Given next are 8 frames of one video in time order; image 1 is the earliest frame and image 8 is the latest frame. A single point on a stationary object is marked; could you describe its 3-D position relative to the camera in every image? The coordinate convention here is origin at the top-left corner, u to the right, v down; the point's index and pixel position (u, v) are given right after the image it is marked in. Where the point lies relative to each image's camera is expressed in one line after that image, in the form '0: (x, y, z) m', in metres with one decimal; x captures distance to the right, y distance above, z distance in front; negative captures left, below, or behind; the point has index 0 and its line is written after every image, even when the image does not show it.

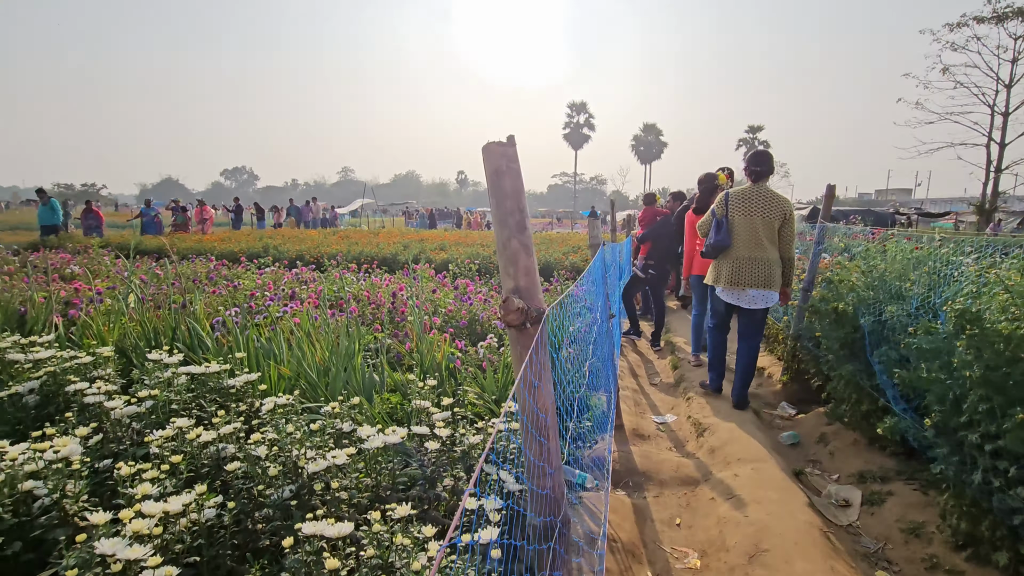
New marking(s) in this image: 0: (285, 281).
0: (-3.0, 0.0, +6.7) m
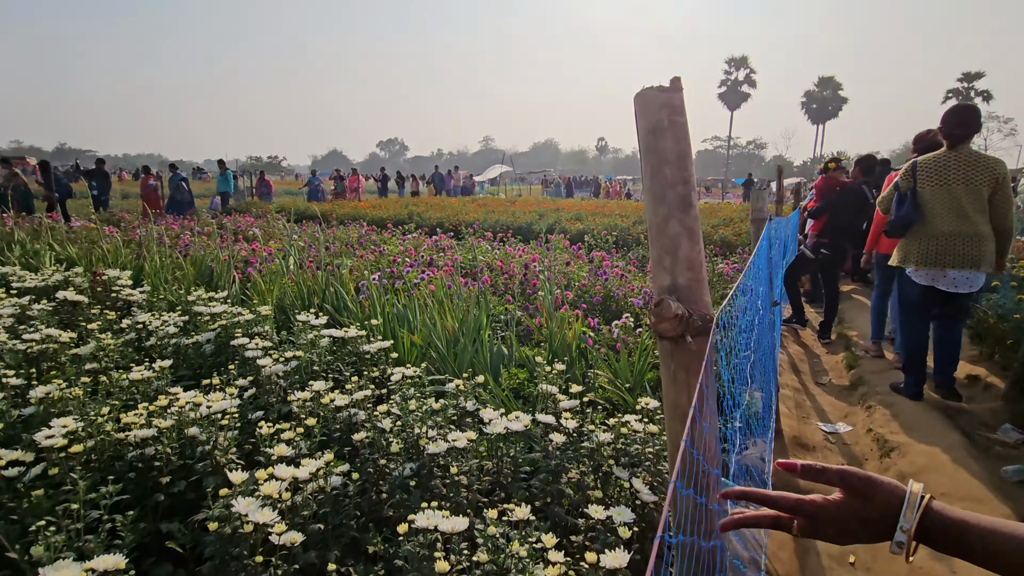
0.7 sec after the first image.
0: (-1.2, +0.5, +7.0) m
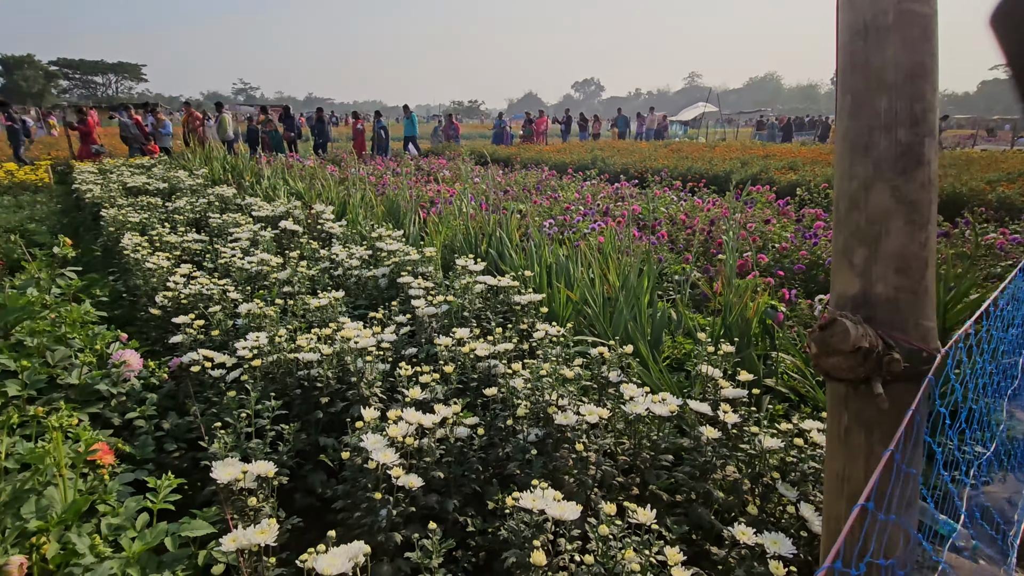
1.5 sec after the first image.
0: (+1.2, +1.2, +6.7) m
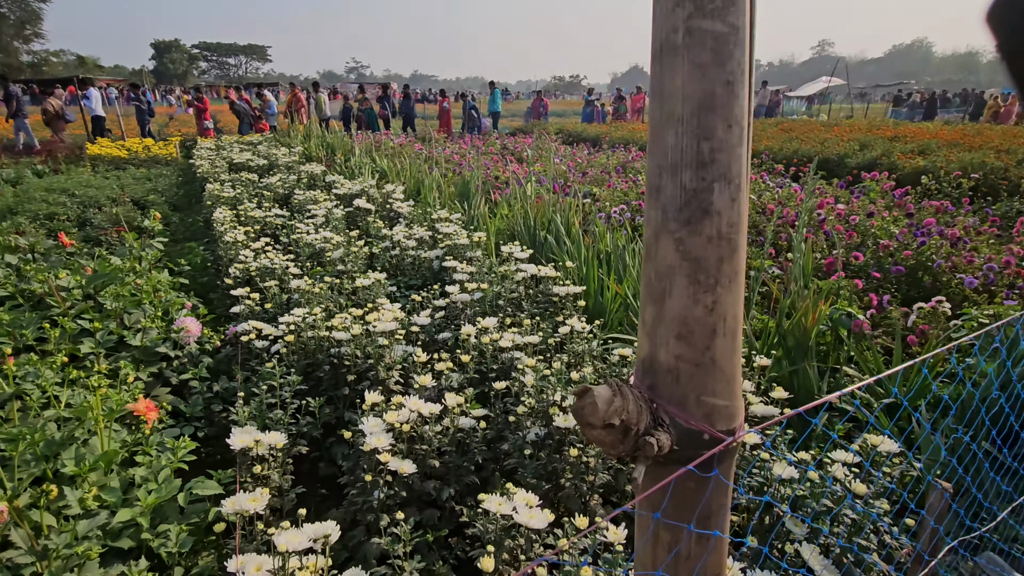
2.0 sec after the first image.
0: (+2.2, +1.3, +6.4) m
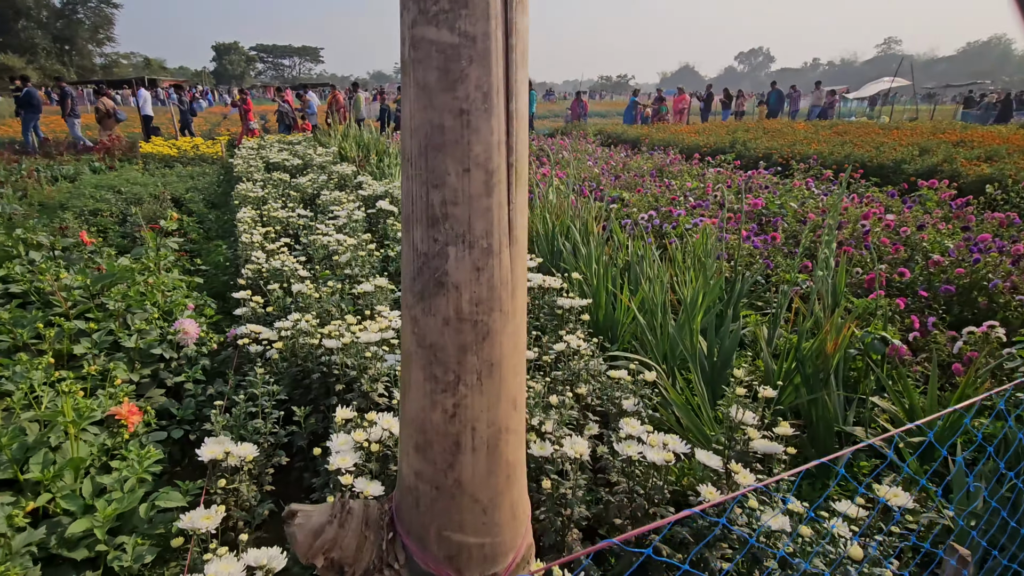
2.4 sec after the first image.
0: (+2.5, +1.2, +6.1) m
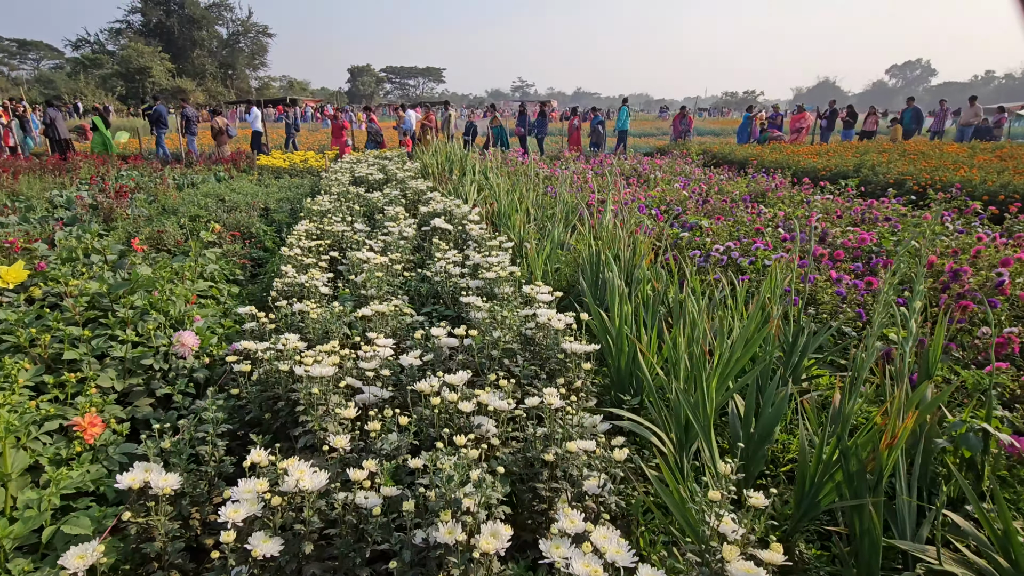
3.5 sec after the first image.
0: (+3.3, +0.7, +5.3) m
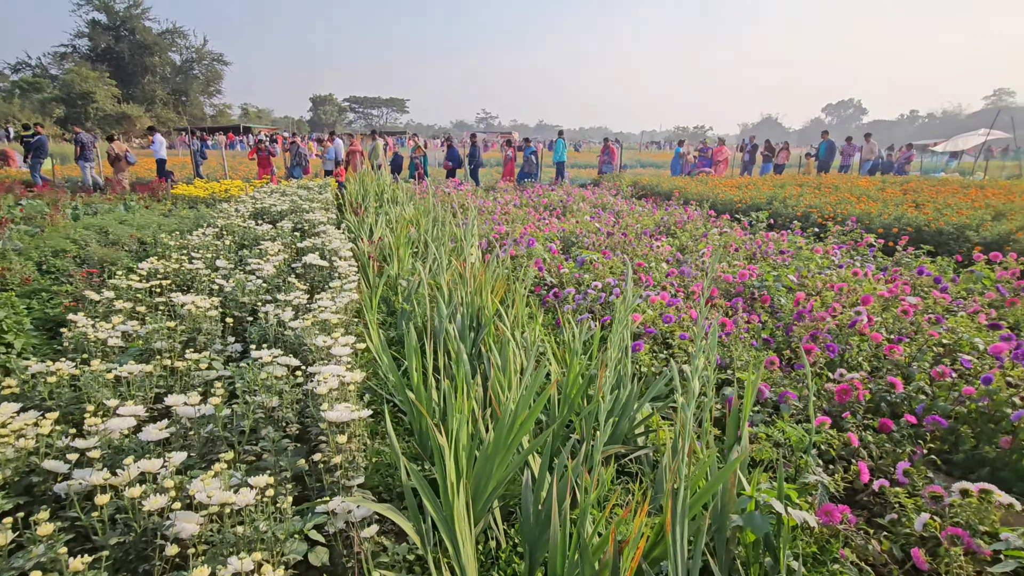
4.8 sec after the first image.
0: (+2.2, +0.3, +5.3) m
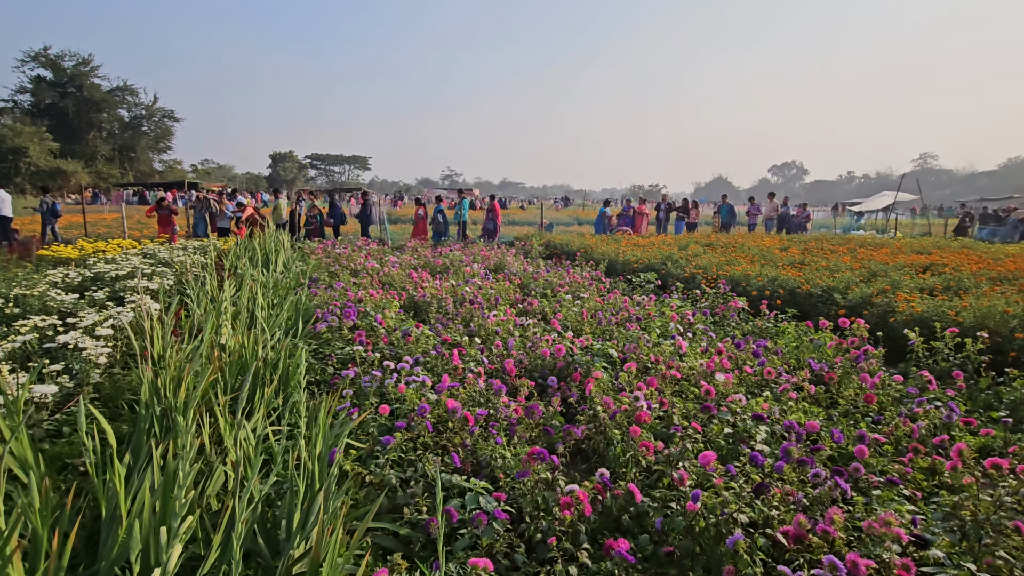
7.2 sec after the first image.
0: (+0.6, -0.3, +4.9) m
